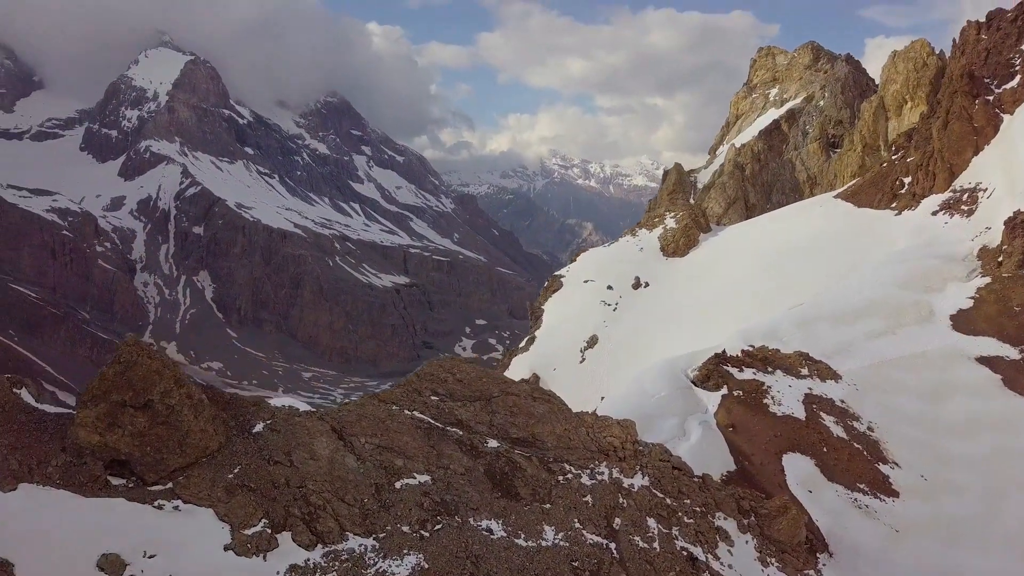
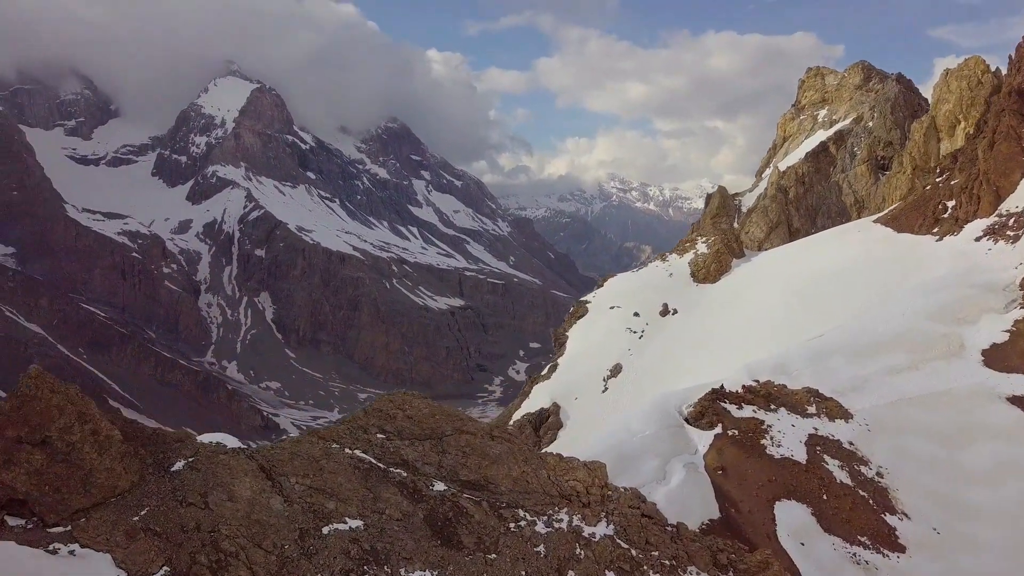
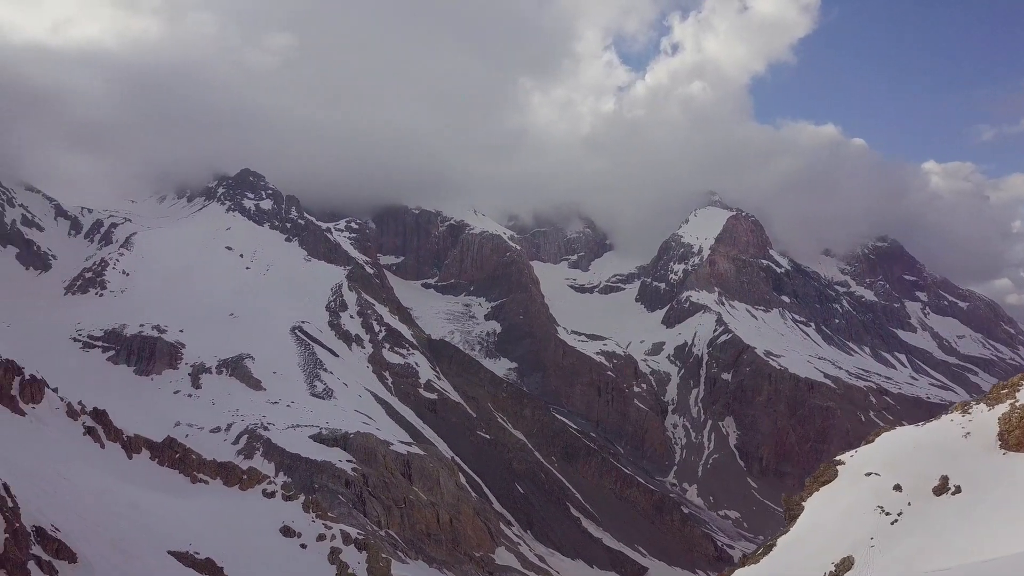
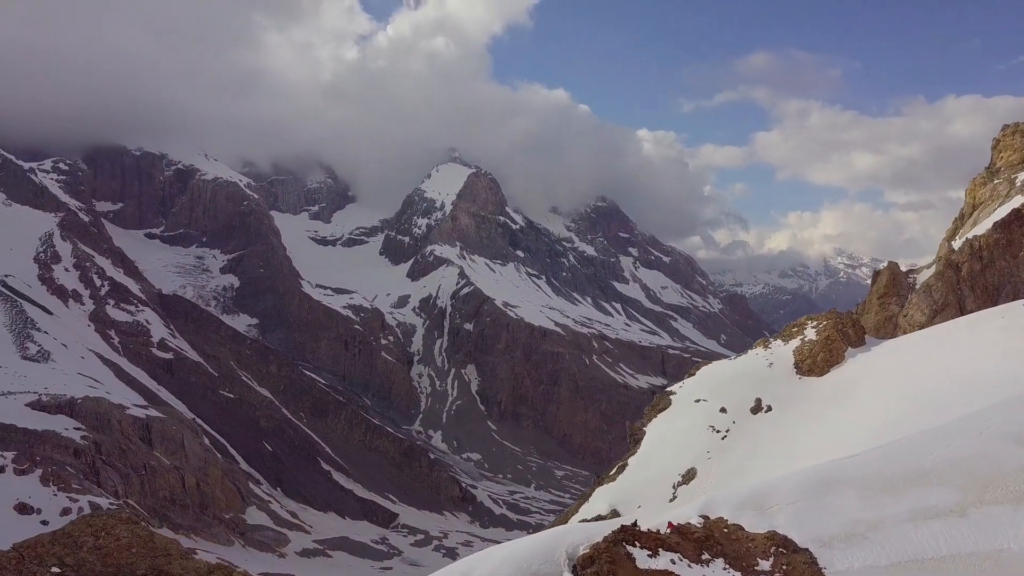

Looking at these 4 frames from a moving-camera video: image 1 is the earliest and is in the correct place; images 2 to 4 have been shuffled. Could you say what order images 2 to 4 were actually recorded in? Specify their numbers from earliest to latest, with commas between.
2, 4, 3
